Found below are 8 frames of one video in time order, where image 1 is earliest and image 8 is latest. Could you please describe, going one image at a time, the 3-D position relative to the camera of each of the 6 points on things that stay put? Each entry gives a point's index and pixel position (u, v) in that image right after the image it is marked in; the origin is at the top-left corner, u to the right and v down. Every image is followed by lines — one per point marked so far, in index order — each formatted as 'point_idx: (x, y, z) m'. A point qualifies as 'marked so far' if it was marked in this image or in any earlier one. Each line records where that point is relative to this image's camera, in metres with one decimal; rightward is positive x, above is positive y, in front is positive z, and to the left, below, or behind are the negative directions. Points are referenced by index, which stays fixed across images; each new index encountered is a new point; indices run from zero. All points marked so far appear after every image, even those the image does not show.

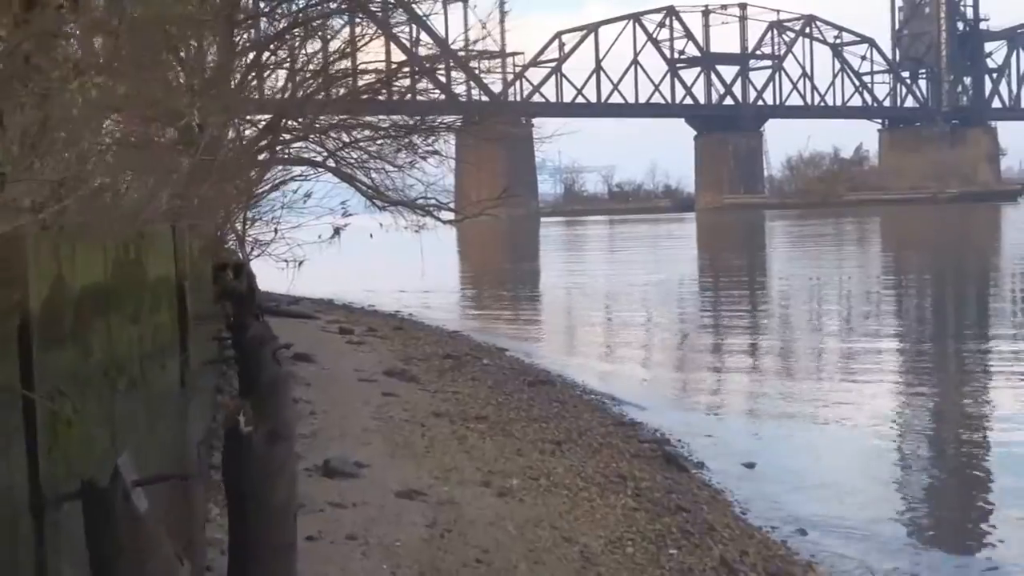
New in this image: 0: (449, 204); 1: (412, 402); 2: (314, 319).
0: (-0.7, +1.0, +16.4) m
1: (-0.7, -0.8, +10.4) m
2: (-2.7, -0.4, +19.3) m
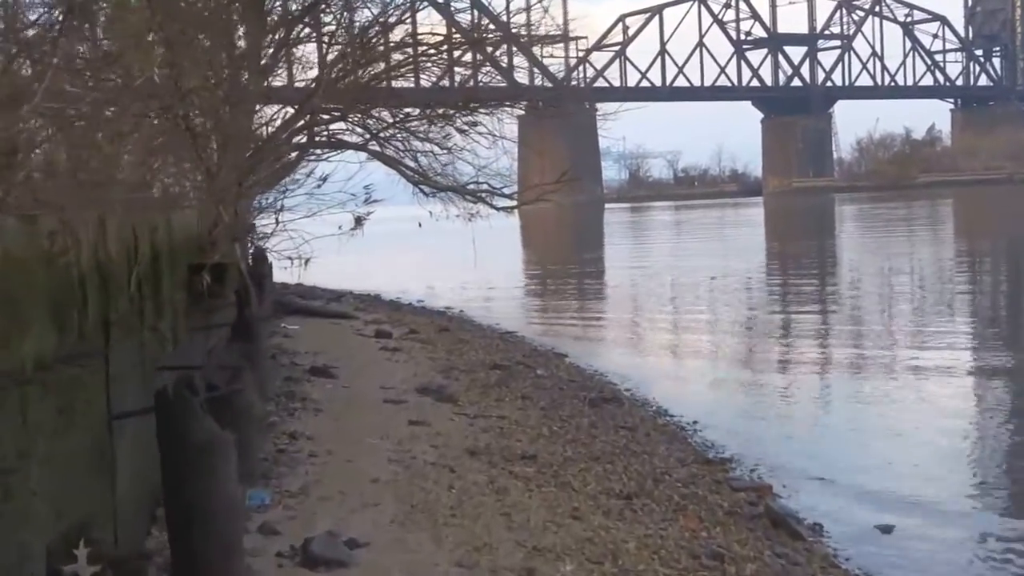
0: (-0.1, +1.0, +14.3) m
1: (-0.4, -0.9, +8.4) m
2: (-2.0, -0.4, +17.3) m
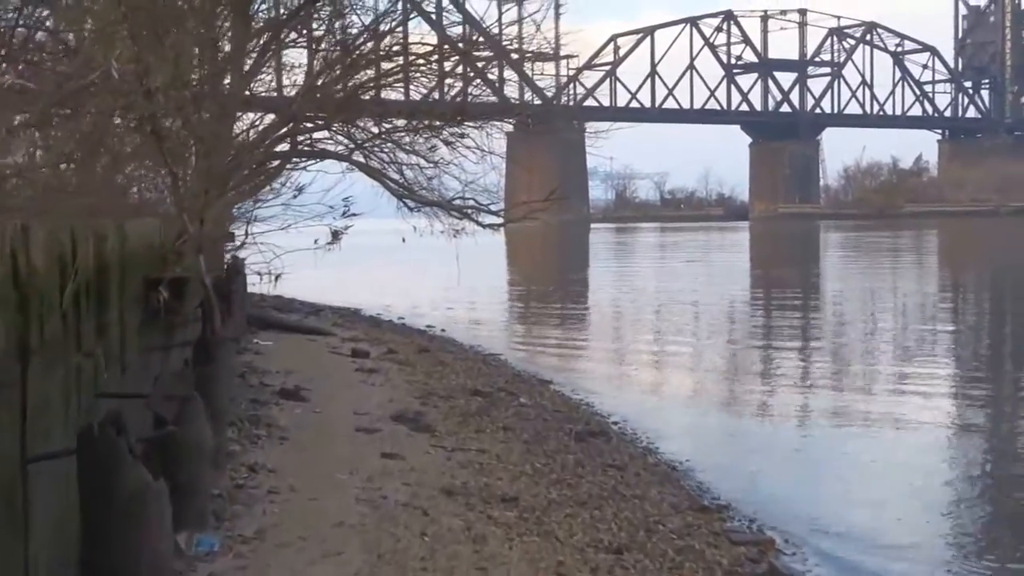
0: (-0.2, +0.8, +13.6) m
1: (-0.5, -1.0, +7.7) m
2: (-2.2, -0.5, +16.6) m
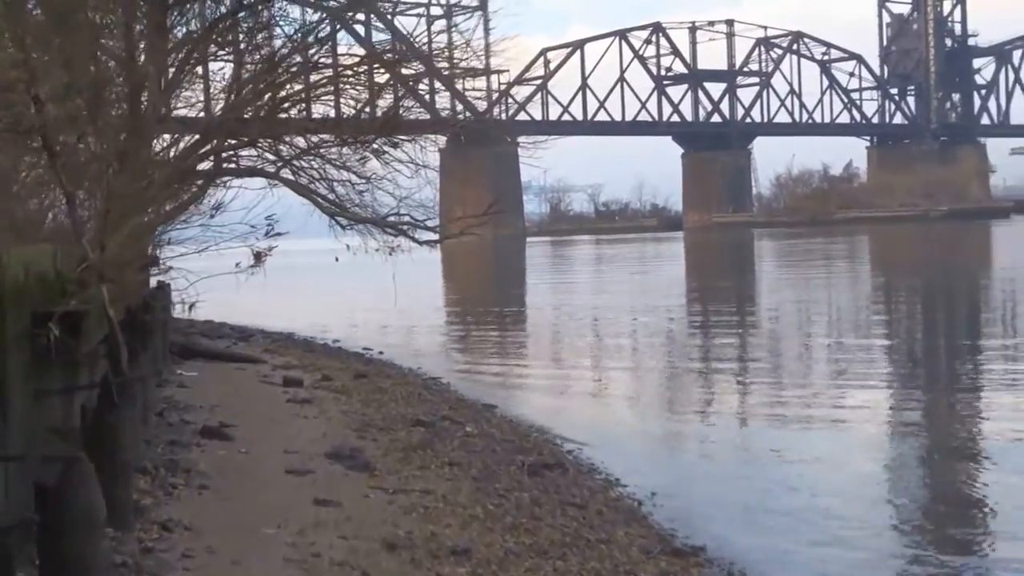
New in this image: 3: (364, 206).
0: (-0.7, +0.6, +12.8) m
1: (-0.7, -1.1, +6.9) m
2: (-2.8, -0.8, +15.7) m
3: (-1.3, +0.7, +12.1) m
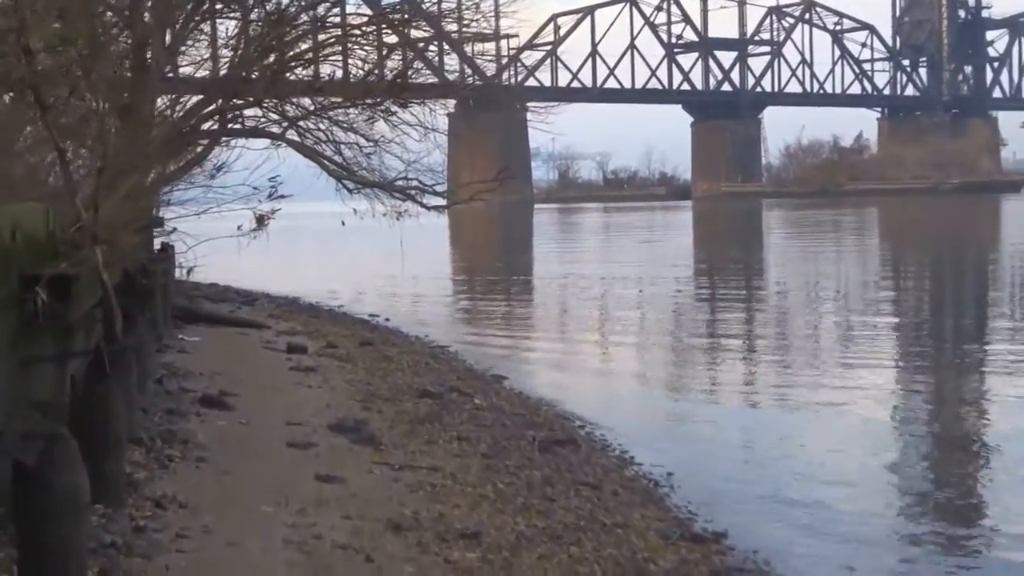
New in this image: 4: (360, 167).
0: (-0.6, +0.9, +12.4) m
1: (-0.7, -1.0, +6.5) m
2: (-2.7, -0.4, +15.4) m
3: (-1.1, +1.0, +11.8) m
4: (-1.2, +1.0, +11.7) m
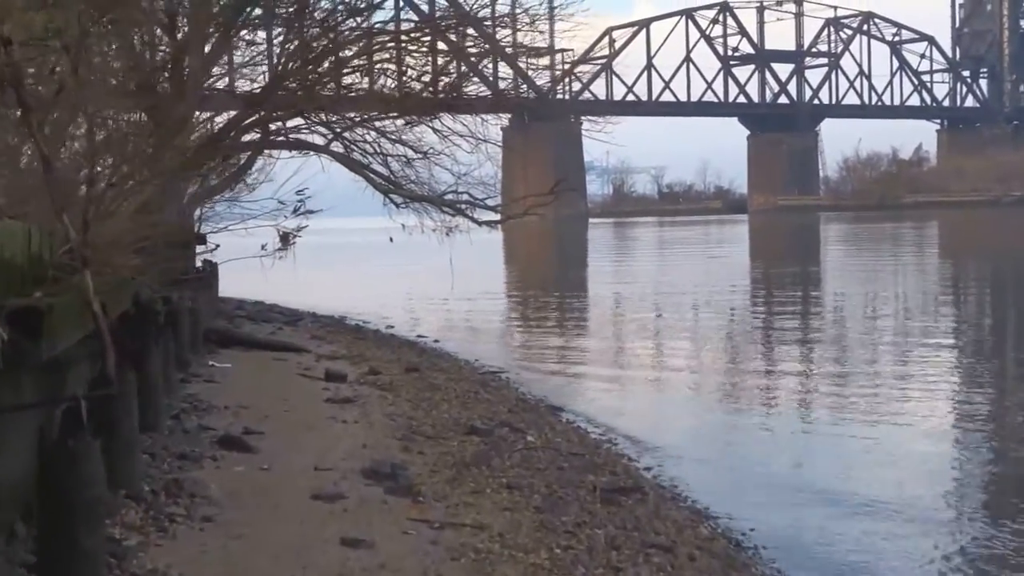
0: (-0.2, +0.7, +11.4) m
1: (-0.5, -1.1, +5.5) m
2: (-2.2, -0.6, +14.4) m
3: (-0.7, +0.8, +10.8) m
4: (-0.8, +0.8, +10.8) m
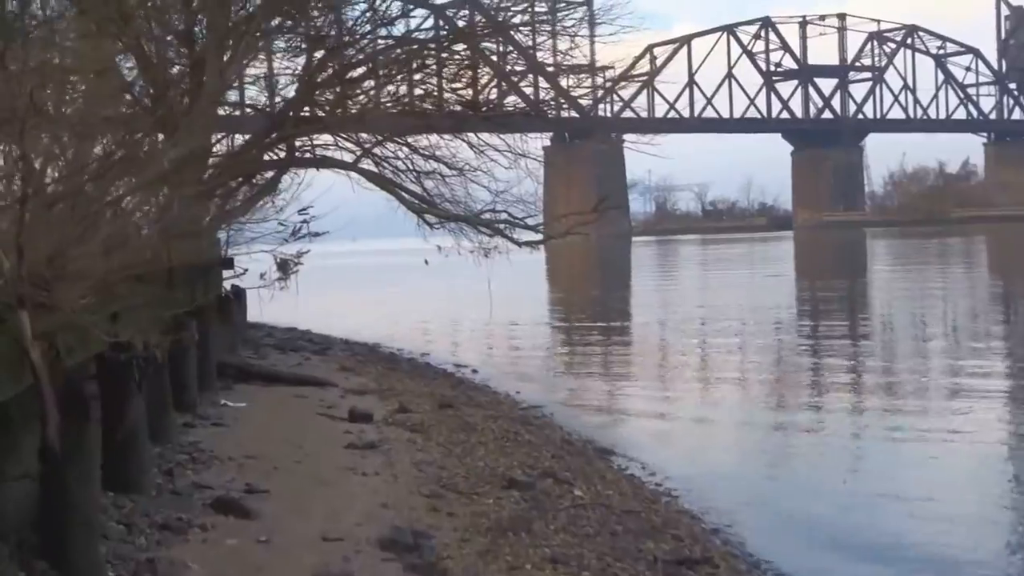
0: (+0.1, +0.5, +10.2) m
1: (-0.3, -1.2, +4.3) m
2: (-1.8, -0.9, +13.3) m
3: (-0.4, +0.6, +9.6) m
4: (-0.5, +0.6, +9.6) m
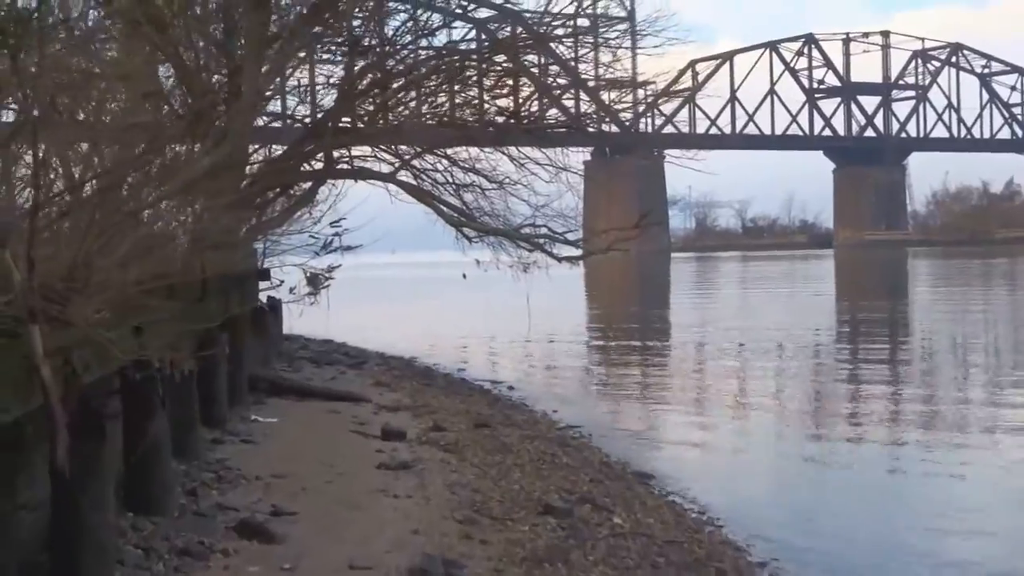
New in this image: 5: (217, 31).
0: (+0.4, +0.4, +9.9) m
1: (-0.2, -1.3, +4.0) m
2: (-1.4, -1.0, +13.0) m
3: (-0.2, +0.5, +9.3) m
4: (-0.3, +0.5, +9.3) m
5: (-1.5, +1.3, +7.2) m
